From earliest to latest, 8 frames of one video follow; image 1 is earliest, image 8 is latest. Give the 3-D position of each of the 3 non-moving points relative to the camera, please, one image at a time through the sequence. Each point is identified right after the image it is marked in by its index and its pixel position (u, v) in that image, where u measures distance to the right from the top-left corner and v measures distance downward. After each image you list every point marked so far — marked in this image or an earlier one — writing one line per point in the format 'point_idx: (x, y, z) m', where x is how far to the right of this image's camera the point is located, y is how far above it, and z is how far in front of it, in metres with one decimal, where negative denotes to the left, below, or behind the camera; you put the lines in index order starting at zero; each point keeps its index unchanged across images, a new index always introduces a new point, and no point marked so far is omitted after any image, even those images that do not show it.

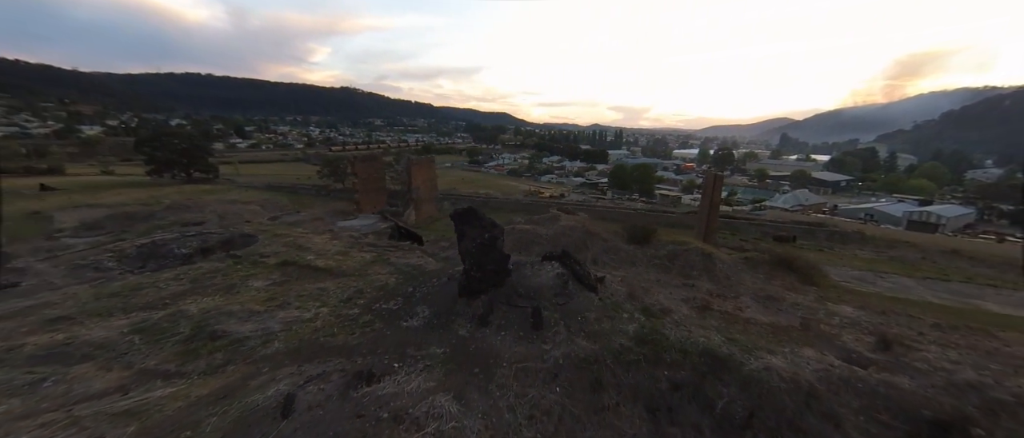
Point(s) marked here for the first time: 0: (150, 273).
0: (-11.7, -1.8, +10.8) m
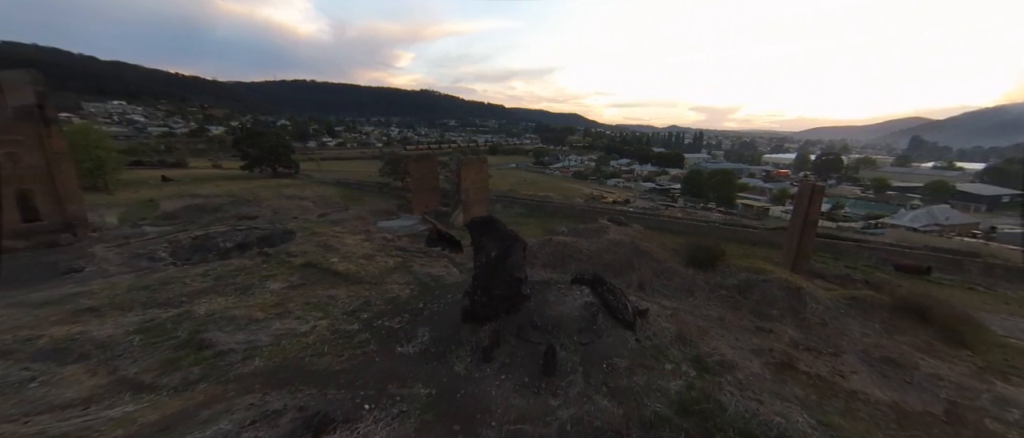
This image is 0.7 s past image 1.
0: (-11.0, -1.7, +11.4) m
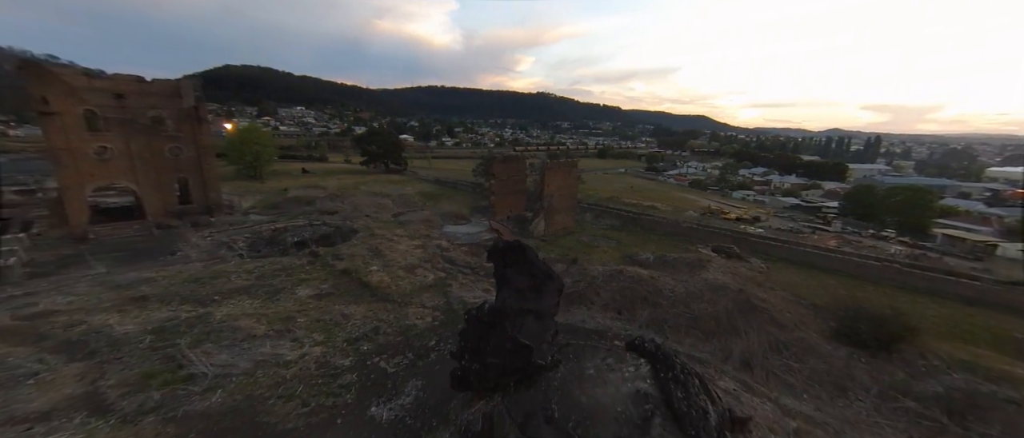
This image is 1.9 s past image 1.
0: (-9.3, -1.5, +11.9) m
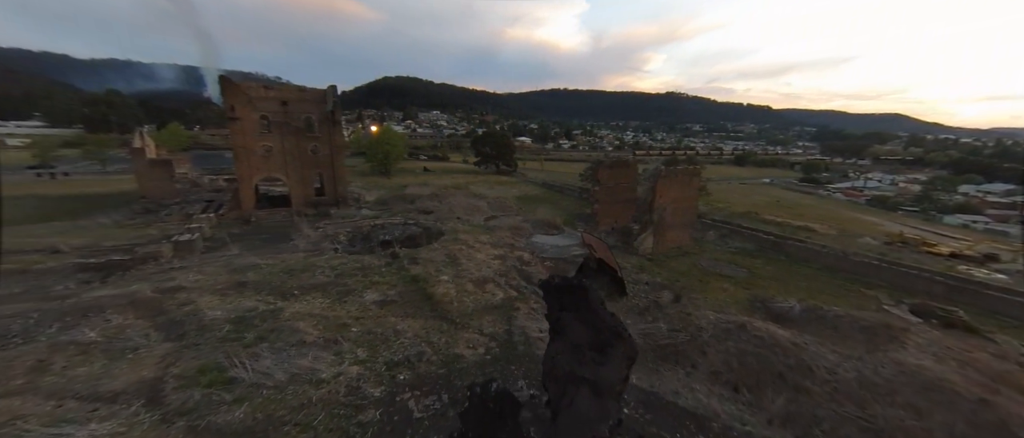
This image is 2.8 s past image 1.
0: (-6.6, -1.4, +12.7) m
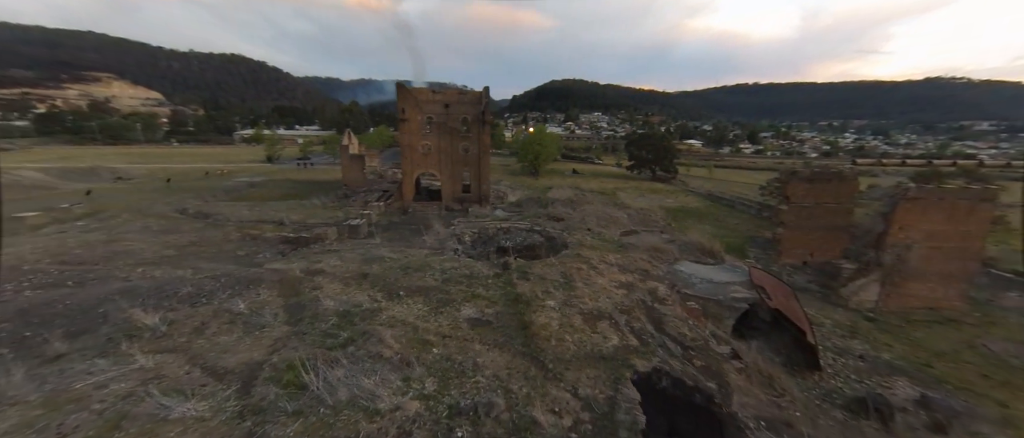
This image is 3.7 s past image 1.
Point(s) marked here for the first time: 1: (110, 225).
0: (-2.3, -1.5, +12.6) m
1: (-20.2, -0.4, +17.4) m
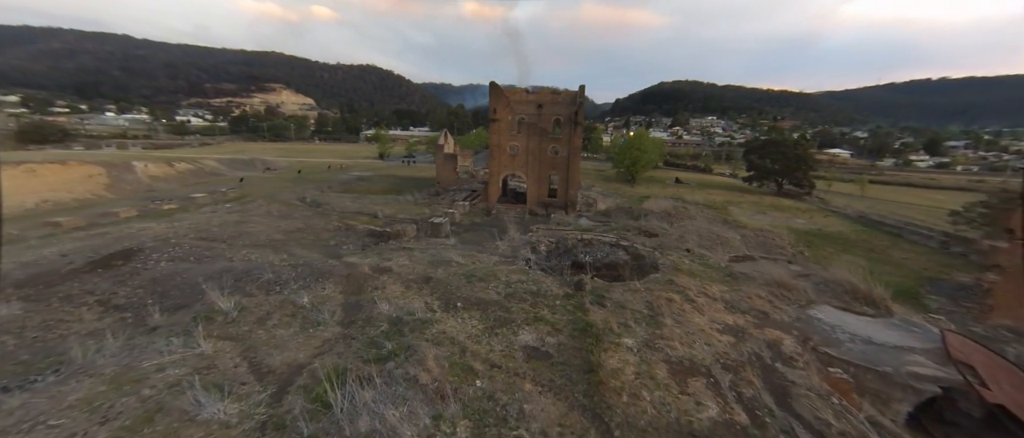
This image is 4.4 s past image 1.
0: (+0.2, -1.7, +11.5) m
1: (-15.7, +0.6, +20.6) m
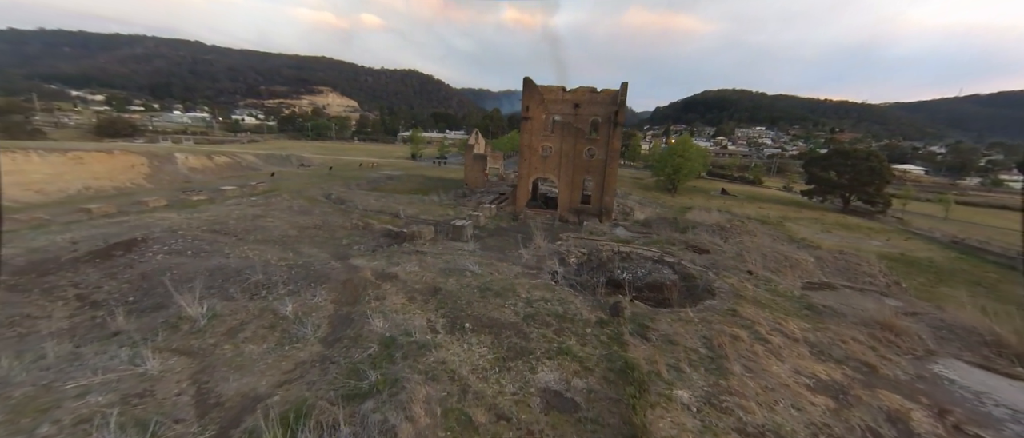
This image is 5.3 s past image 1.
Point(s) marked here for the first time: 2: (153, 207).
0: (+0.8, -1.9, +9.7) m
1: (-14.1, +0.9, +20.3) m
2: (-19.1, +0.7, +18.3) m
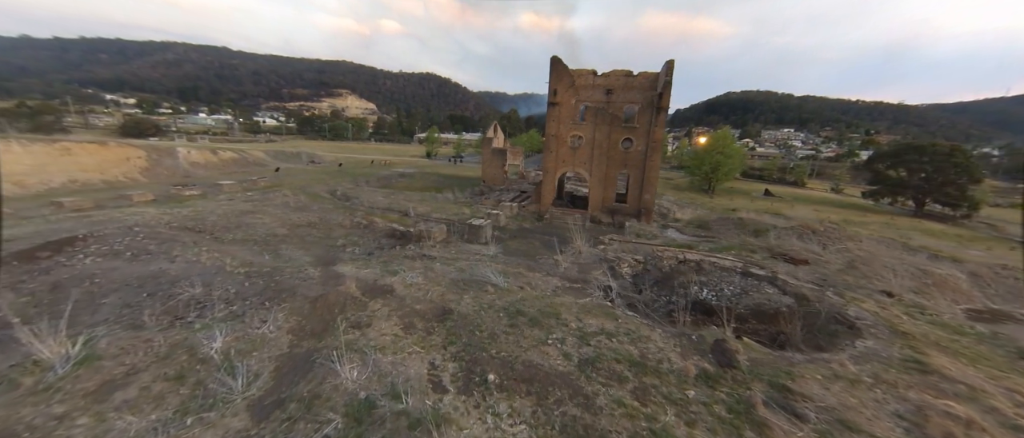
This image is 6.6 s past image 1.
0: (+1.6, -1.8, +6.8) m
1: (-12.8, +1.1, +18.1) m
2: (-17.9, +0.9, +16.3) m
